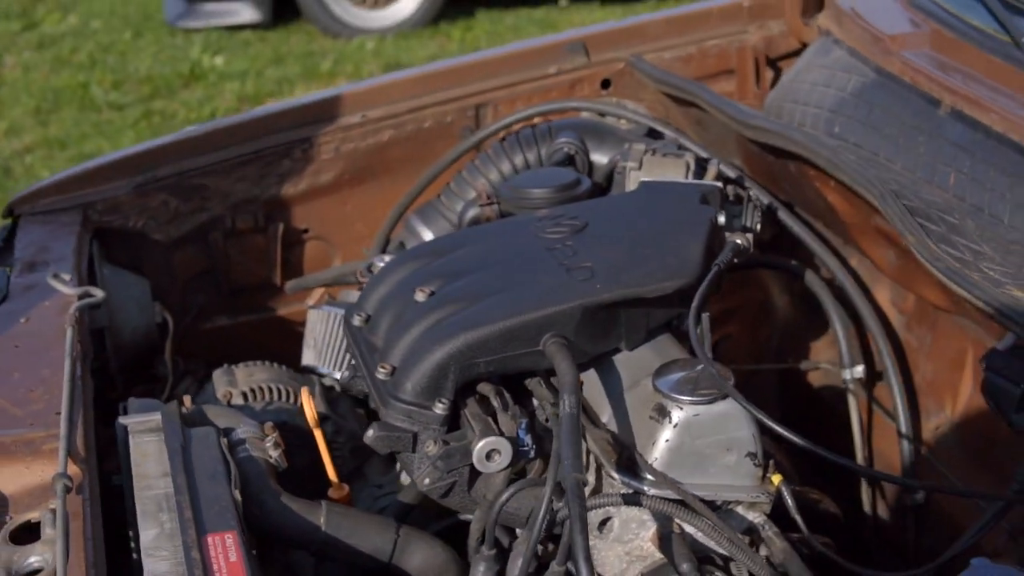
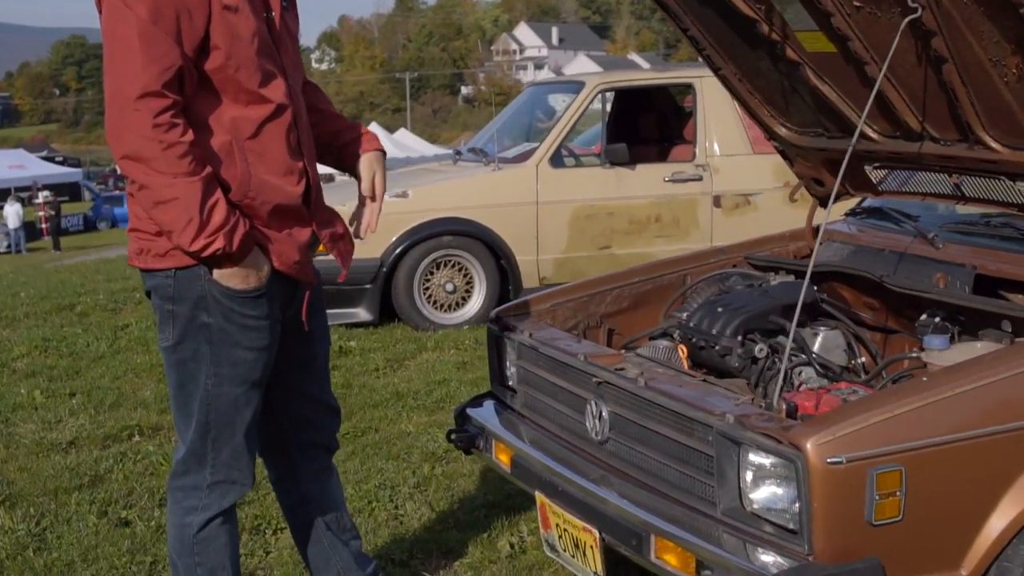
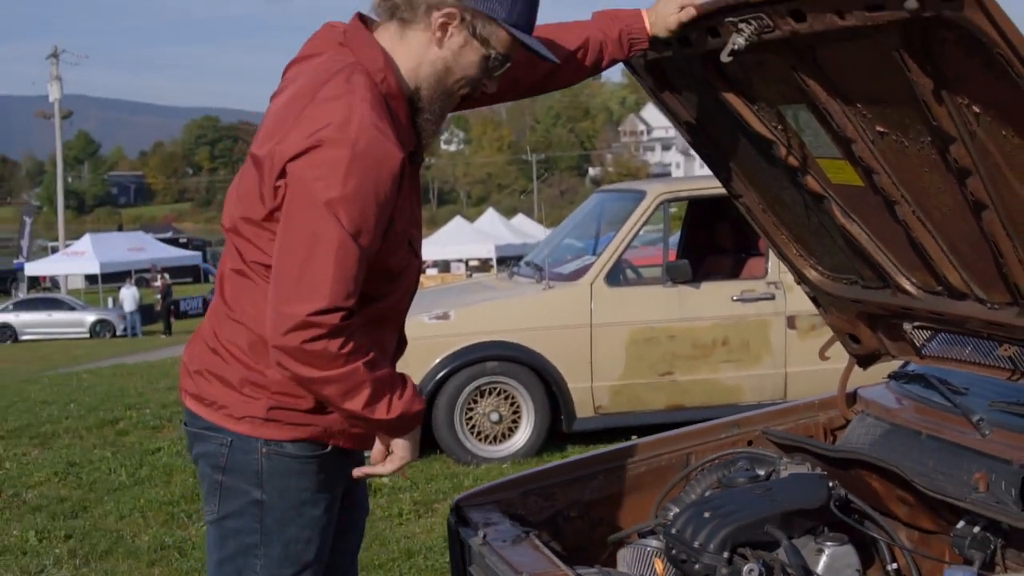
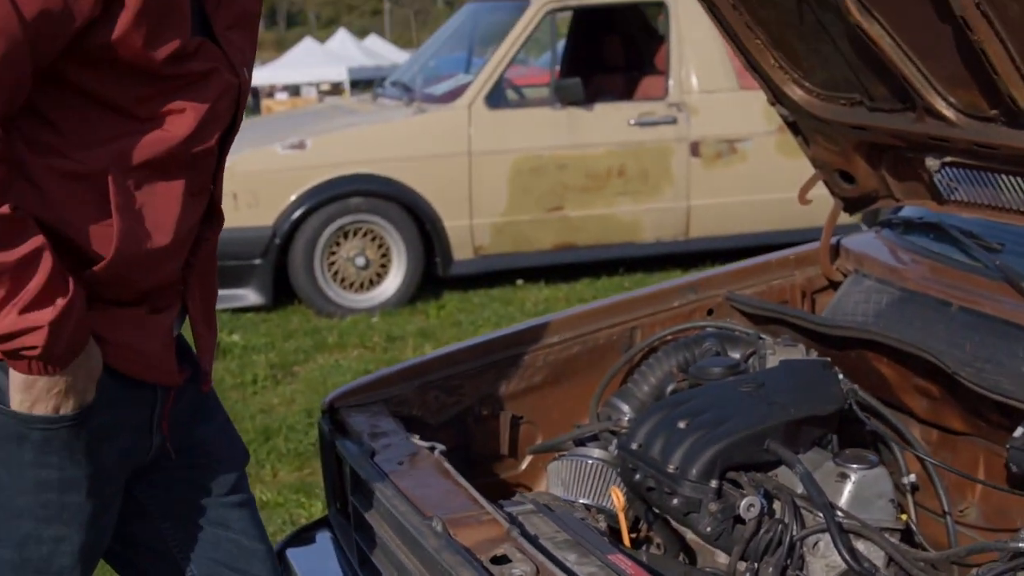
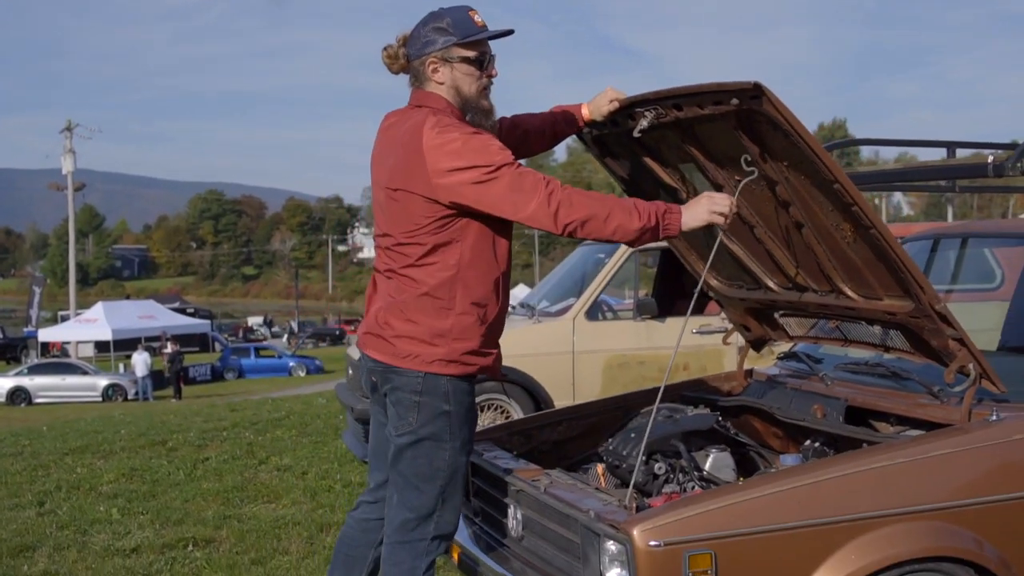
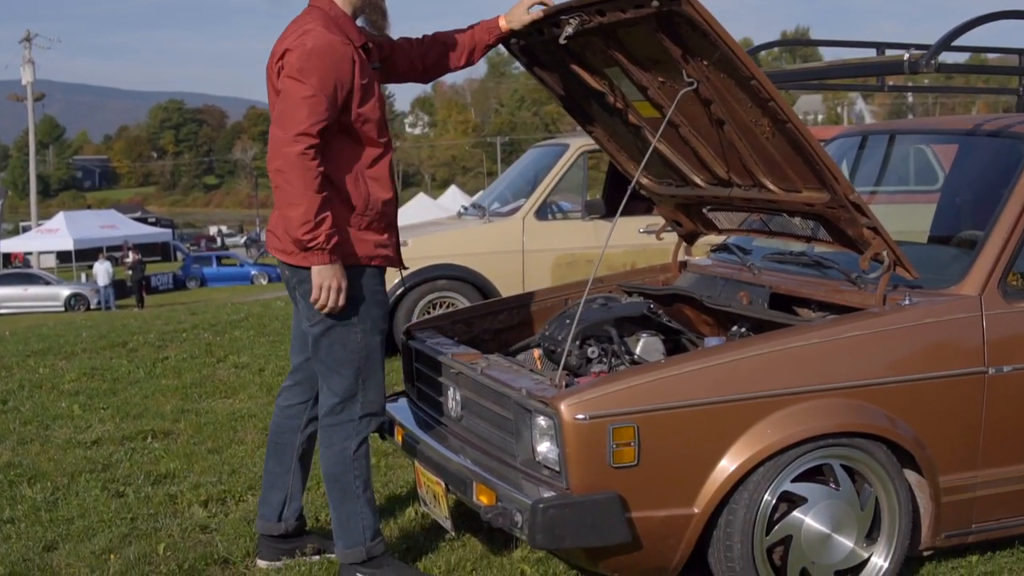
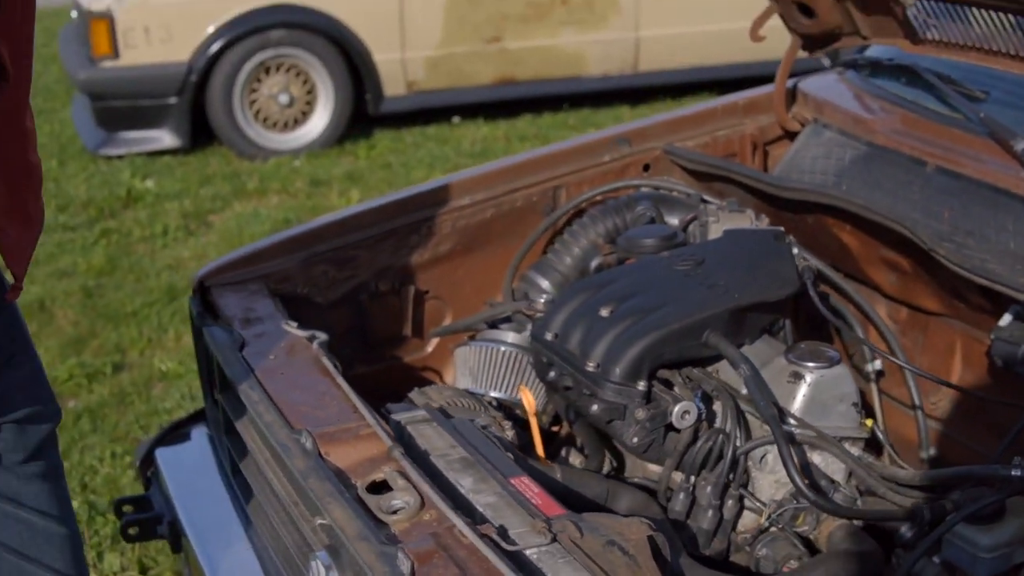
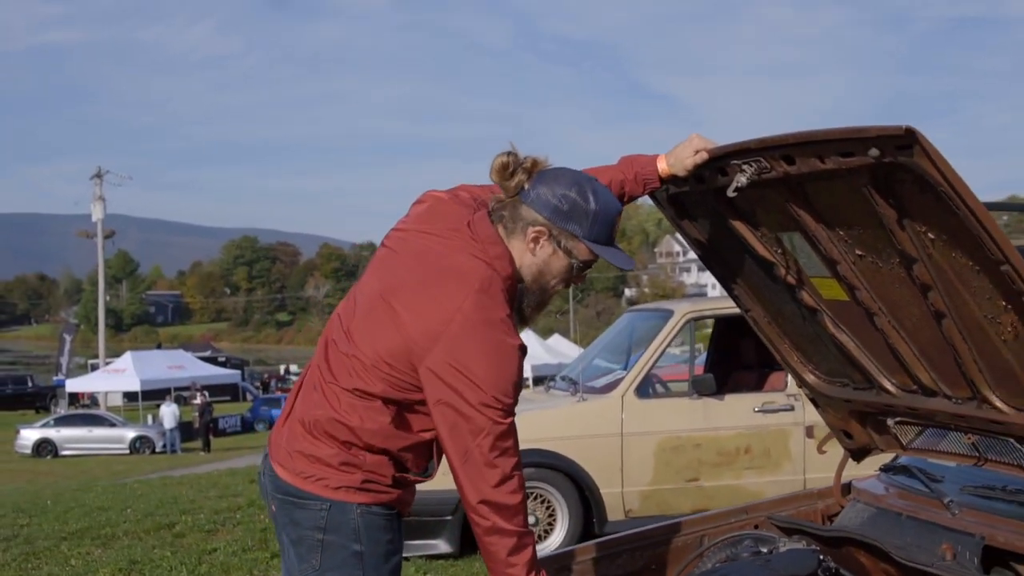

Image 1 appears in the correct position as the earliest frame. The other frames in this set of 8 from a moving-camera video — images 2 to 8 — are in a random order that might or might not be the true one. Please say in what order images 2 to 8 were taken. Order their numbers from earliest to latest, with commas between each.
7, 4, 3, 8, 5, 6, 2
